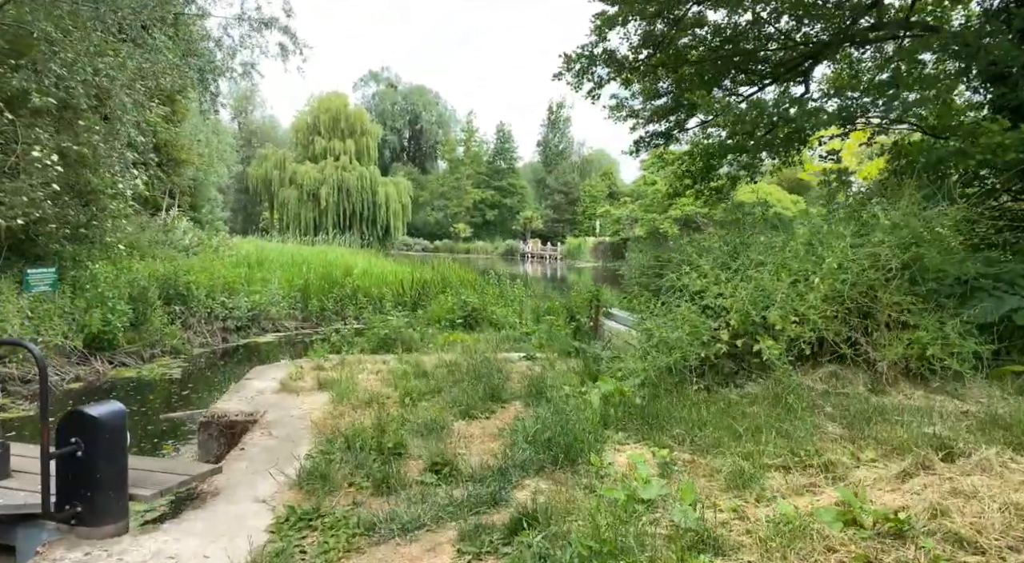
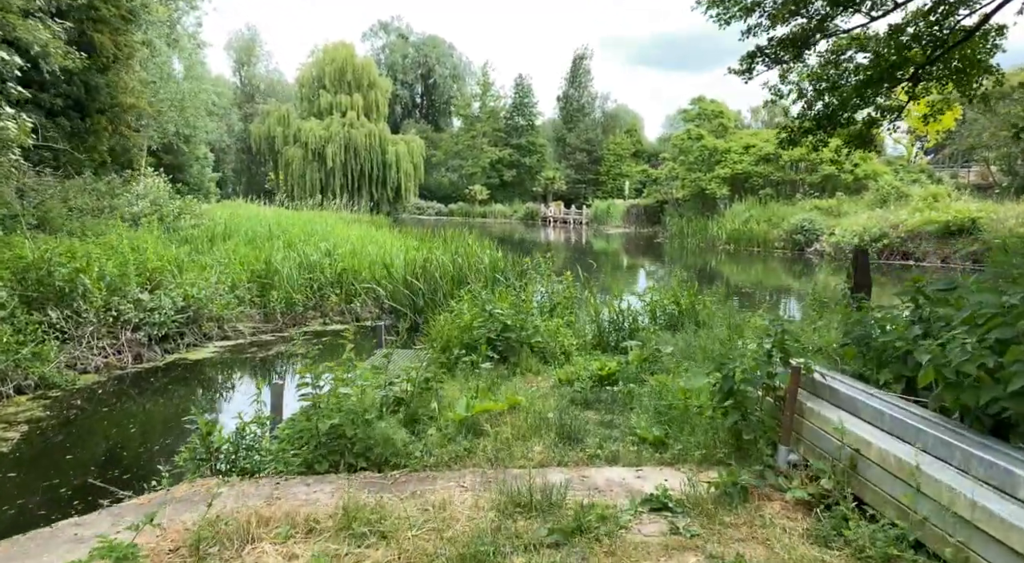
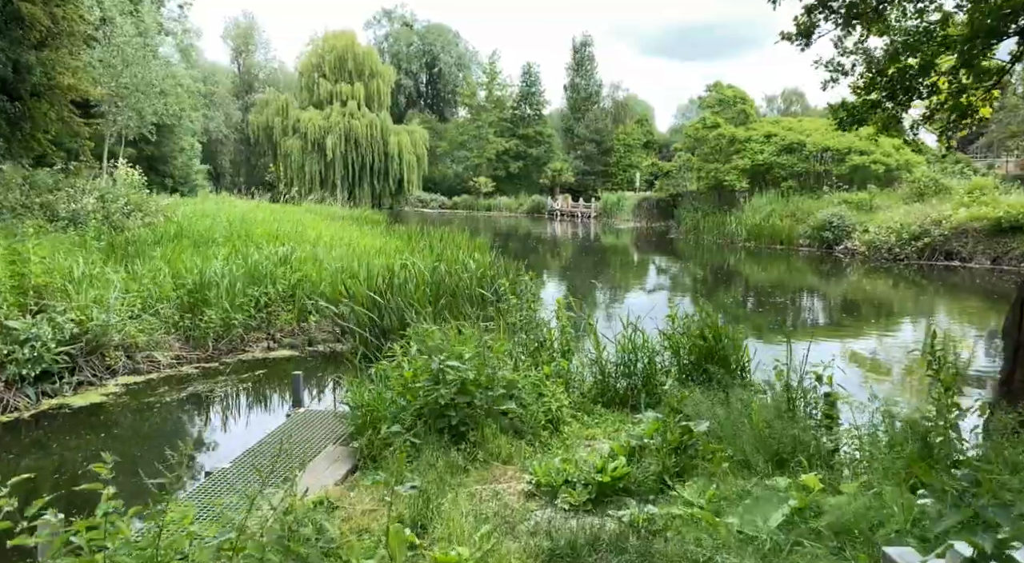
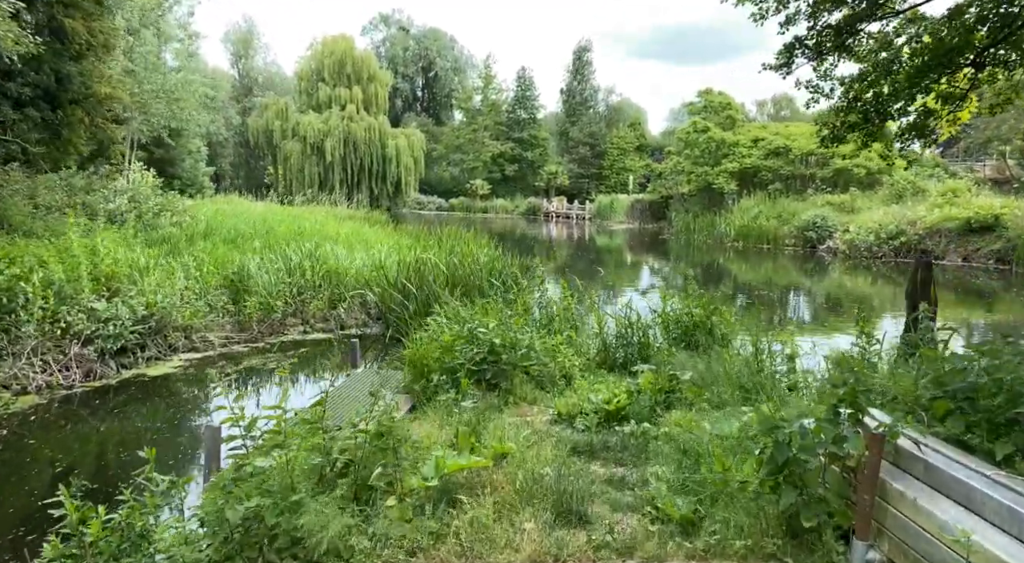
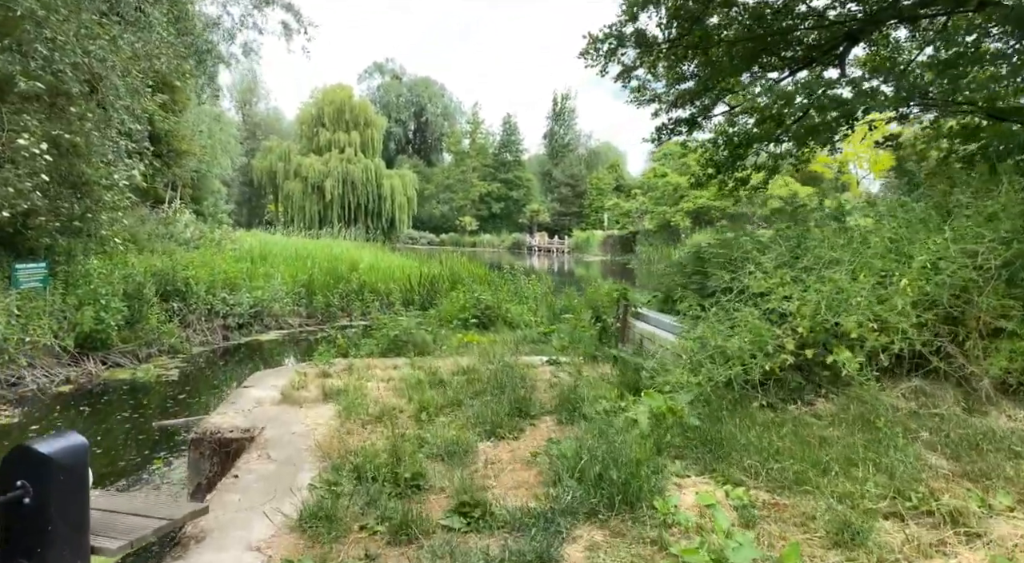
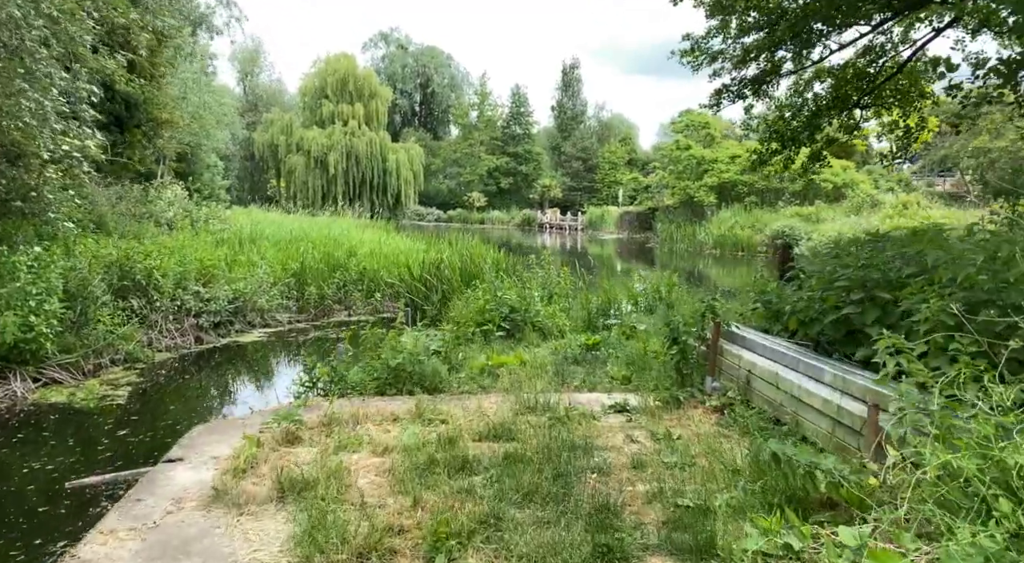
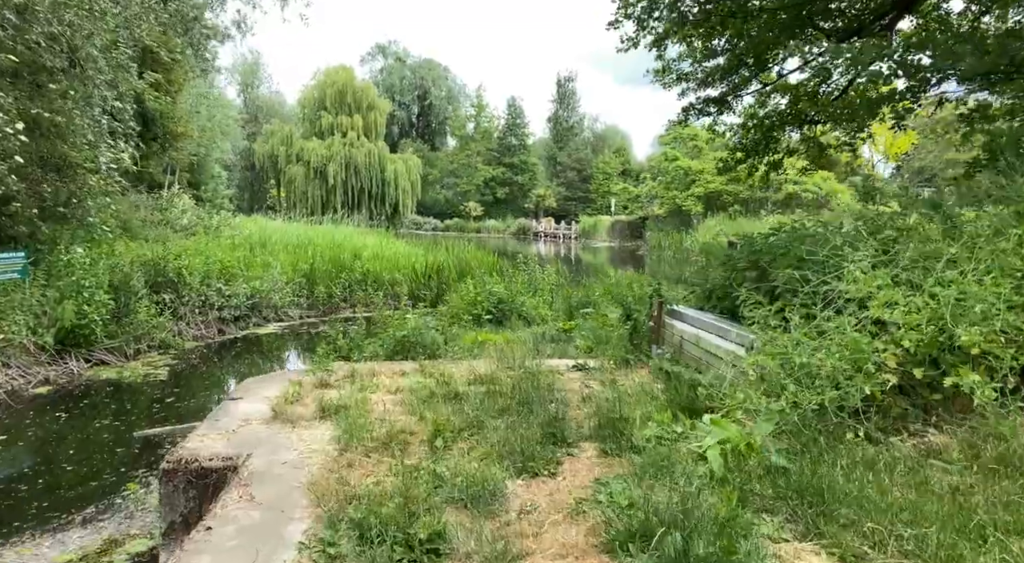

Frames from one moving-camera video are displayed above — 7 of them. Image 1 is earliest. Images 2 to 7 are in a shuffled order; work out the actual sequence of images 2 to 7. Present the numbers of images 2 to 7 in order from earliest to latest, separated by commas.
5, 7, 6, 2, 4, 3
